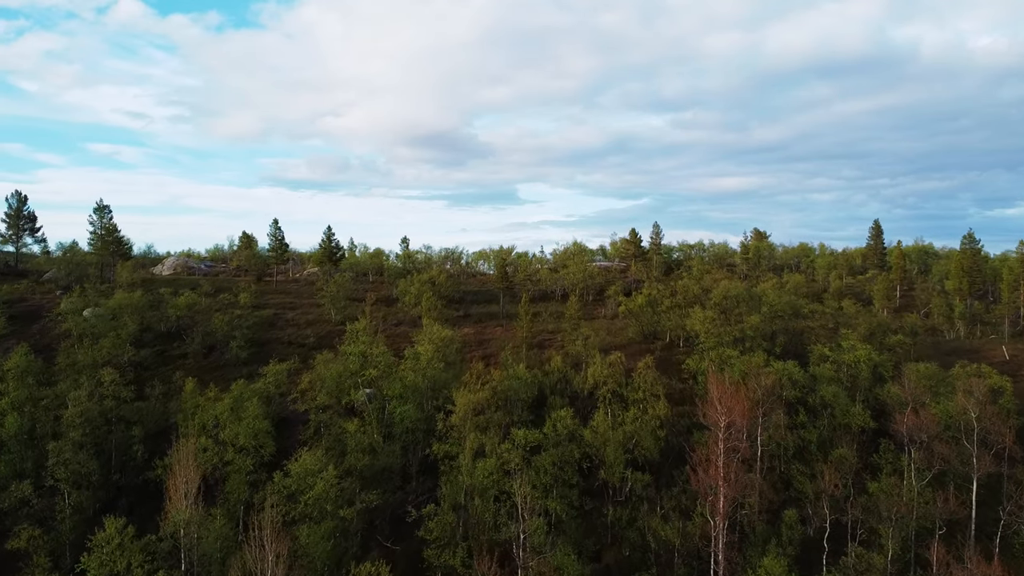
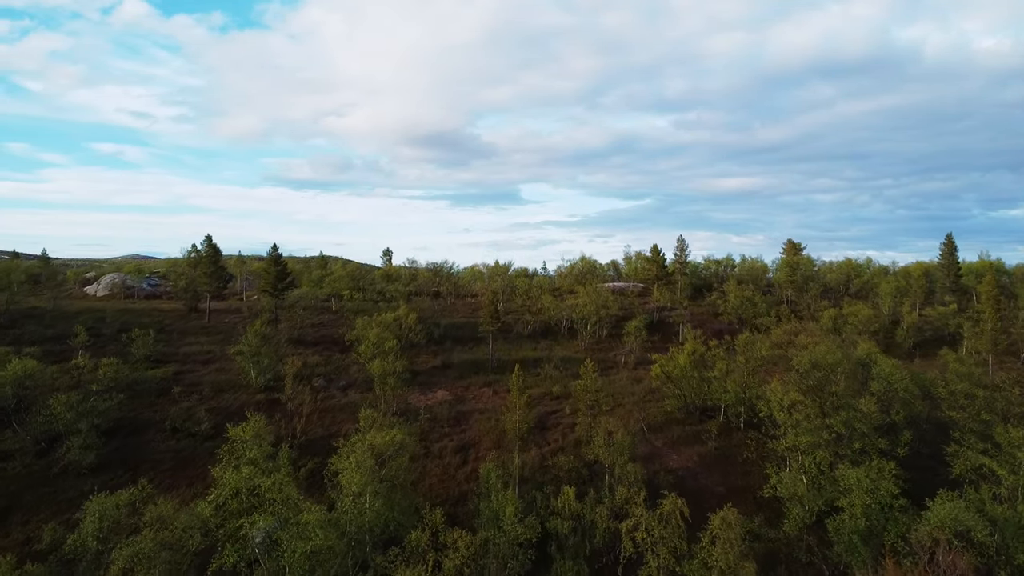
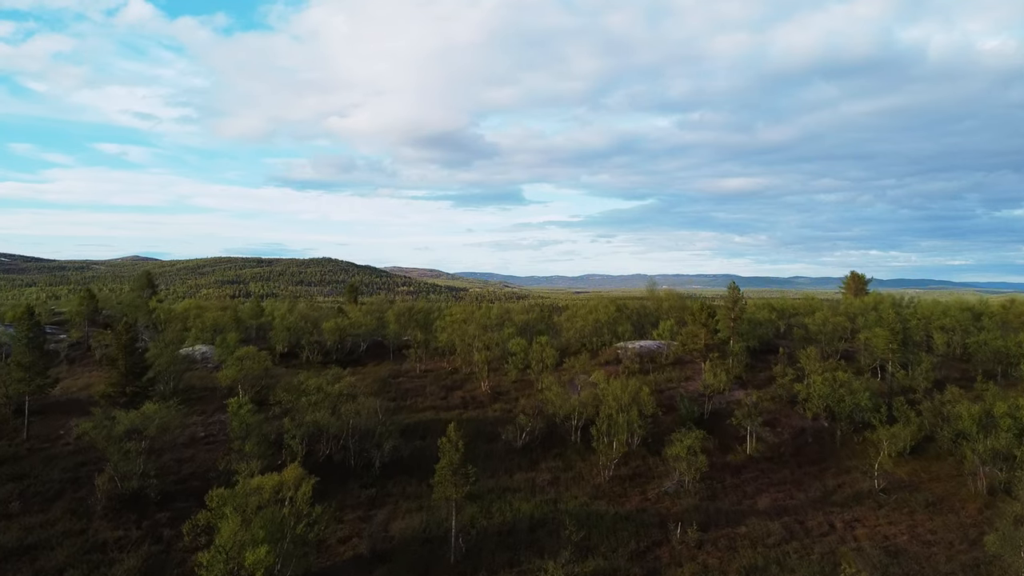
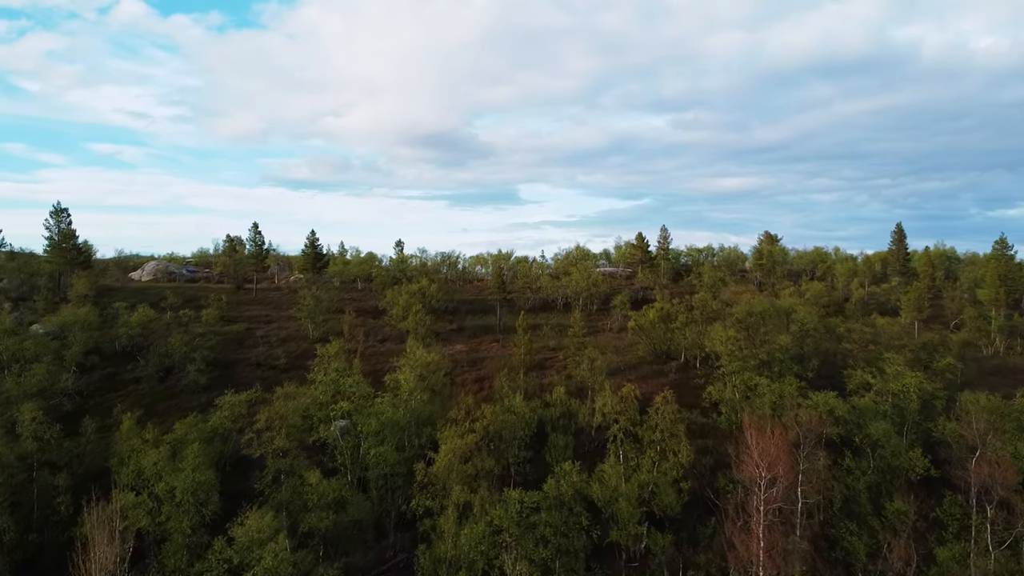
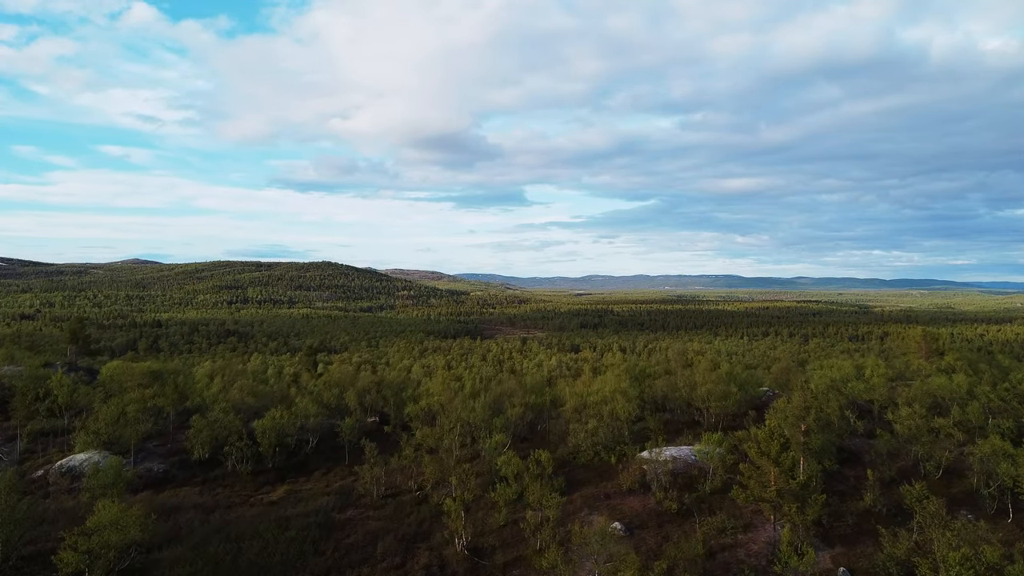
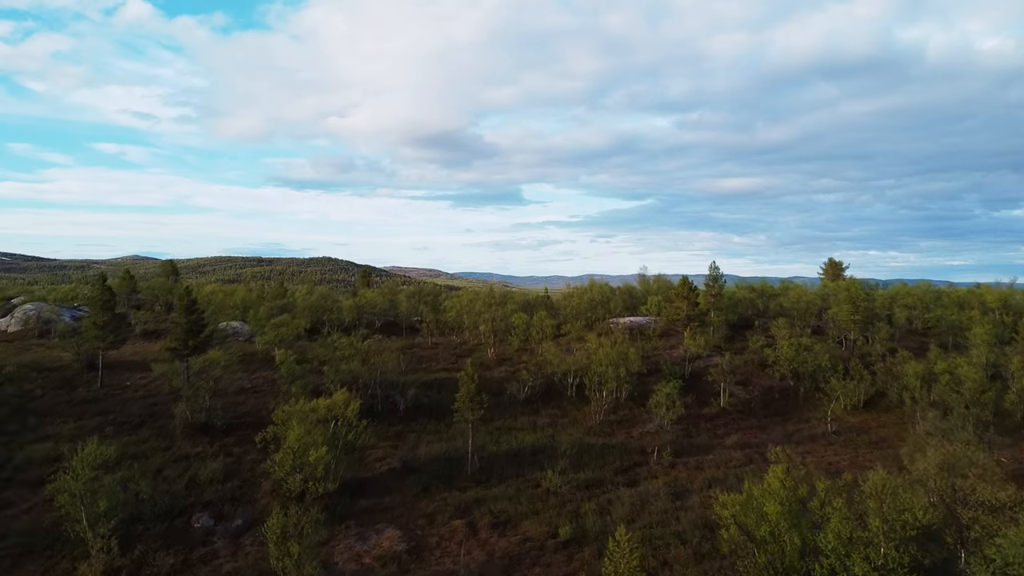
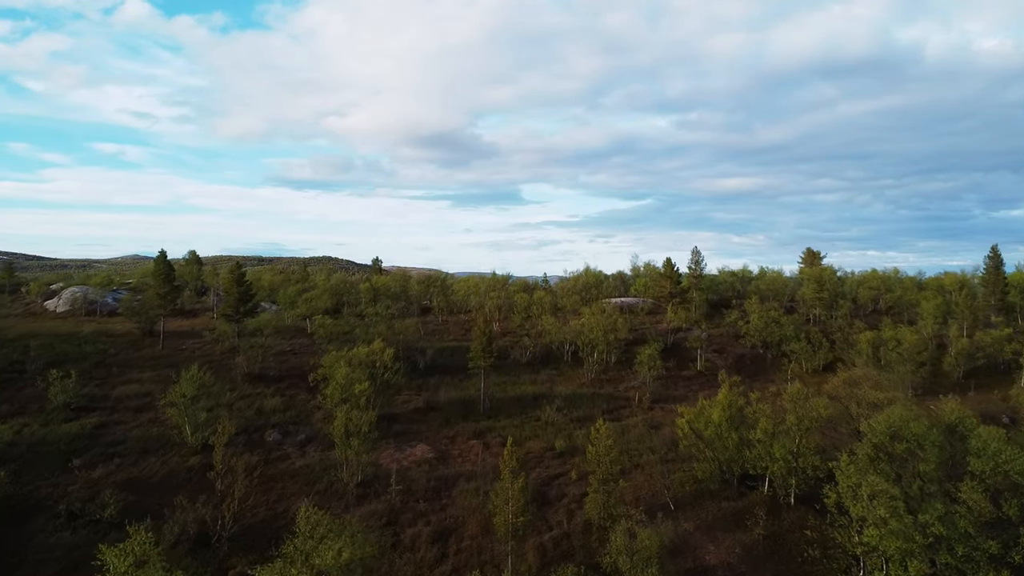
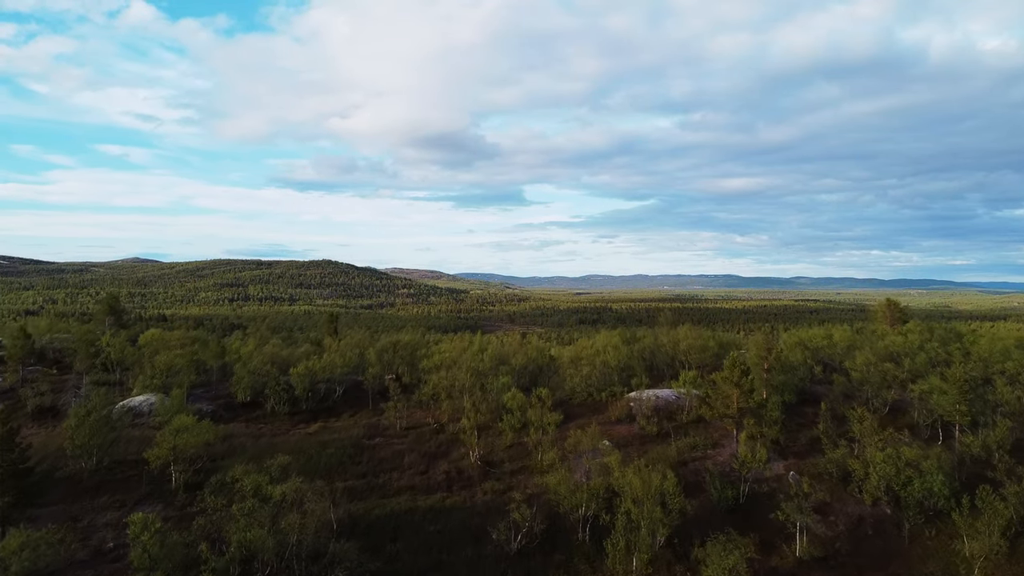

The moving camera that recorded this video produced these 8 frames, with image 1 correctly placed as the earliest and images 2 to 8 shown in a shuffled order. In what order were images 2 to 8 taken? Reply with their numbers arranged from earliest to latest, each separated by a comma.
4, 2, 7, 6, 3, 8, 5
